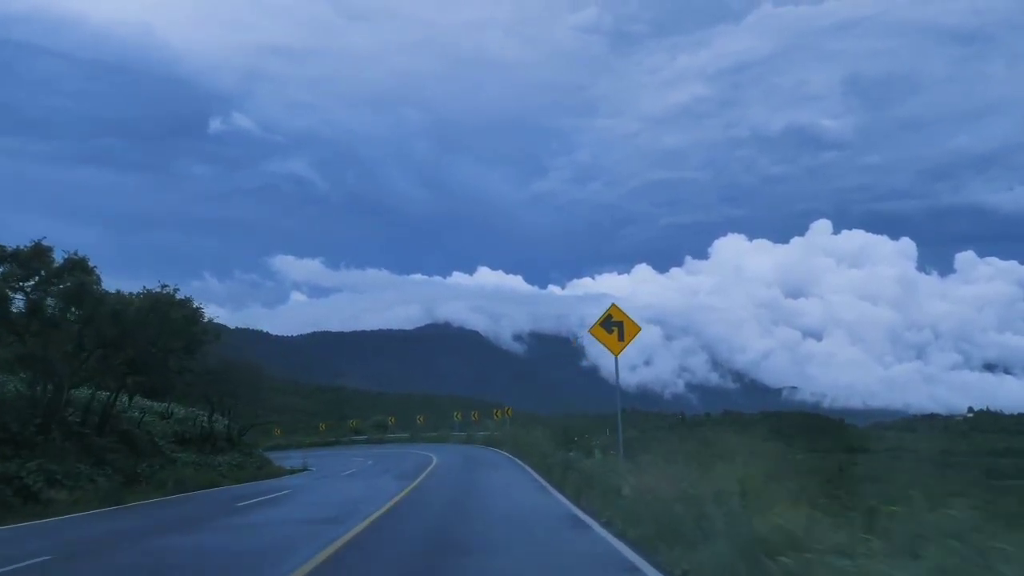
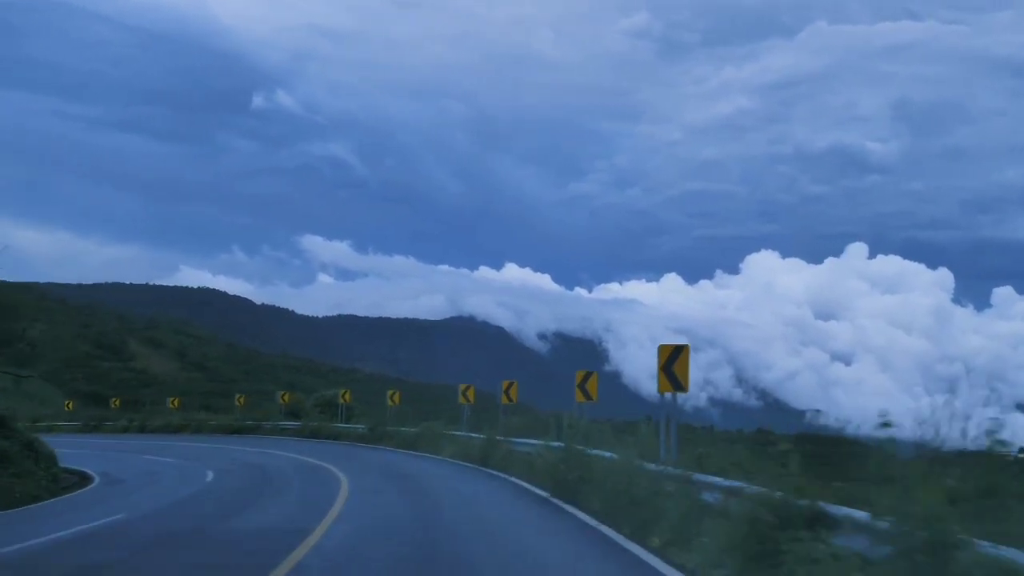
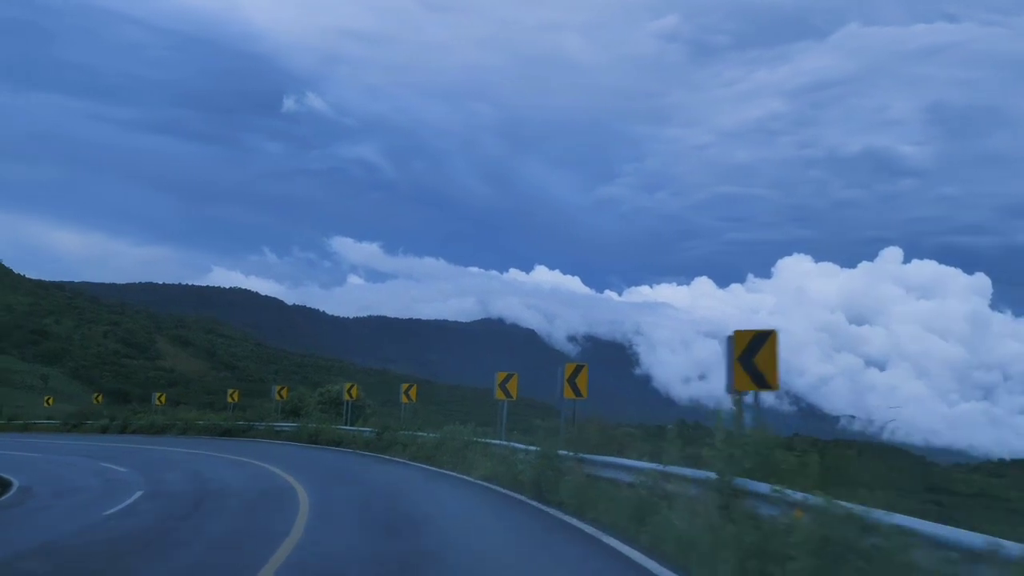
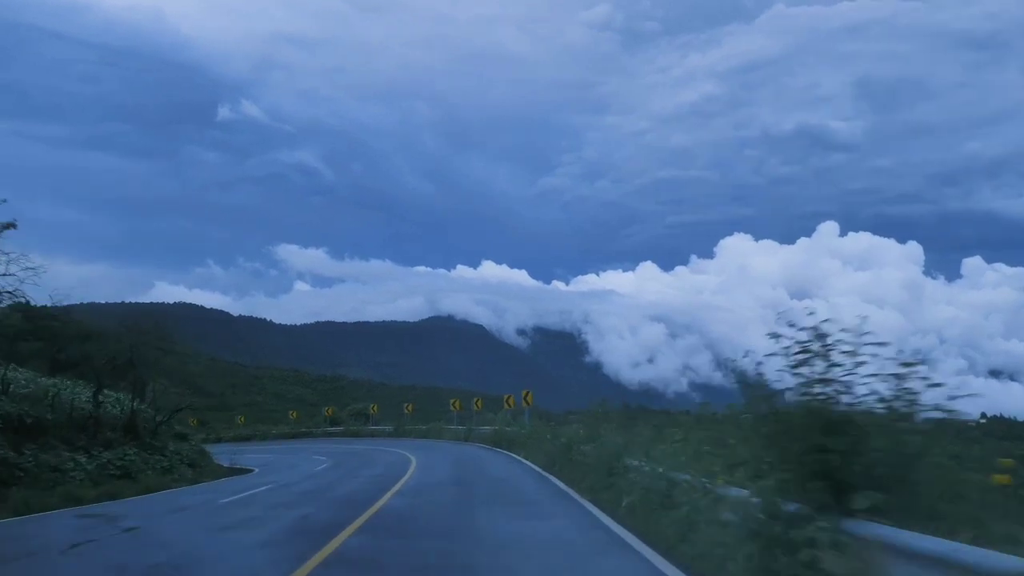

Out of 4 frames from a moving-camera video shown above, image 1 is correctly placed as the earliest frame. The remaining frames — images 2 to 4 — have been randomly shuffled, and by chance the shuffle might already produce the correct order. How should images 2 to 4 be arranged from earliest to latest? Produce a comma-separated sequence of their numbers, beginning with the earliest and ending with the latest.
4, 2, 3
